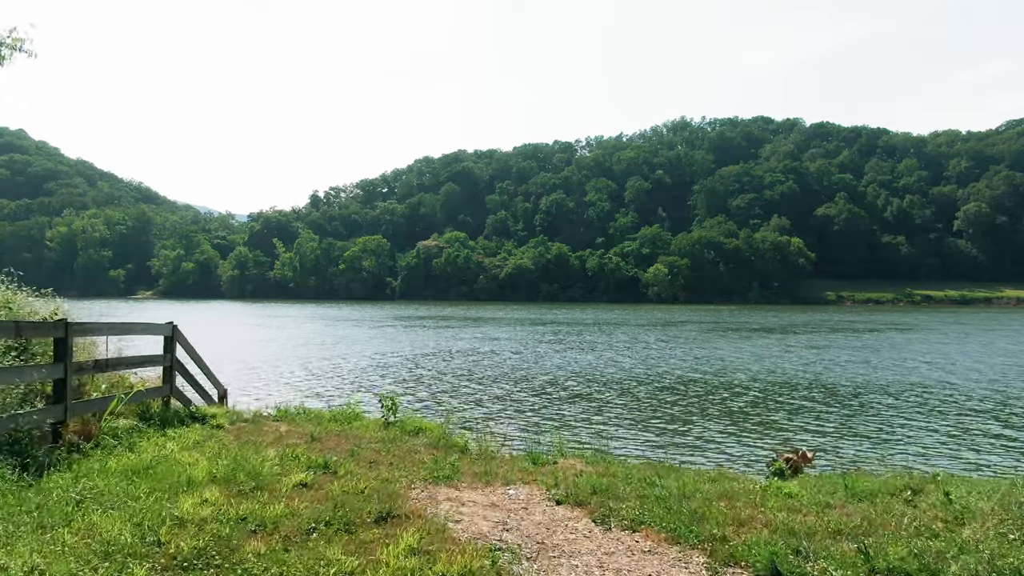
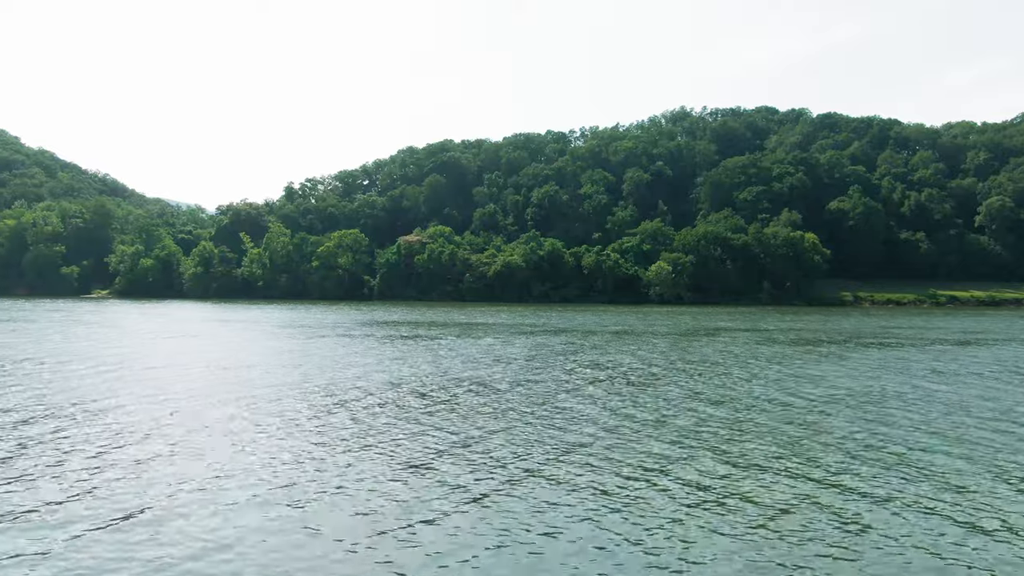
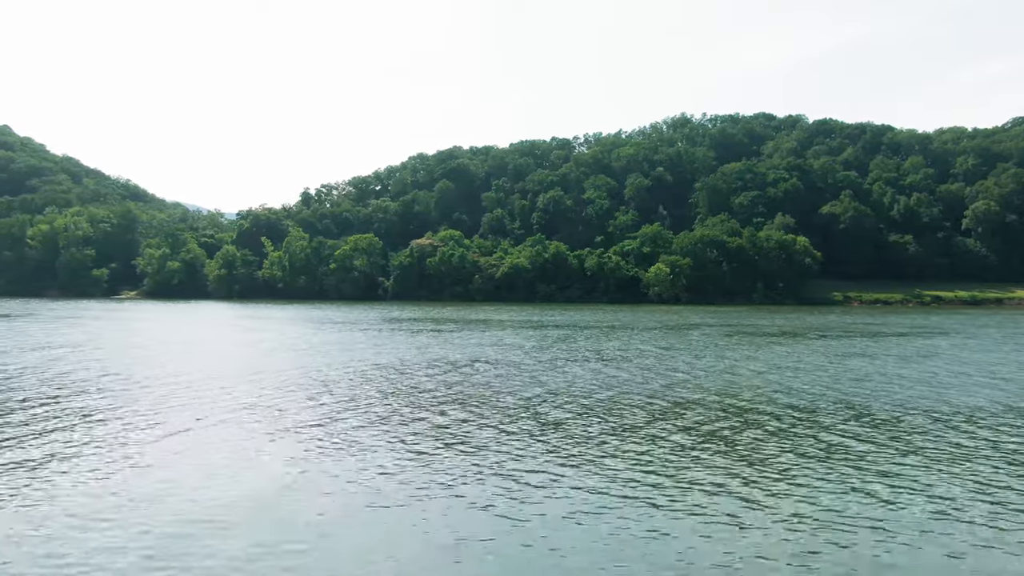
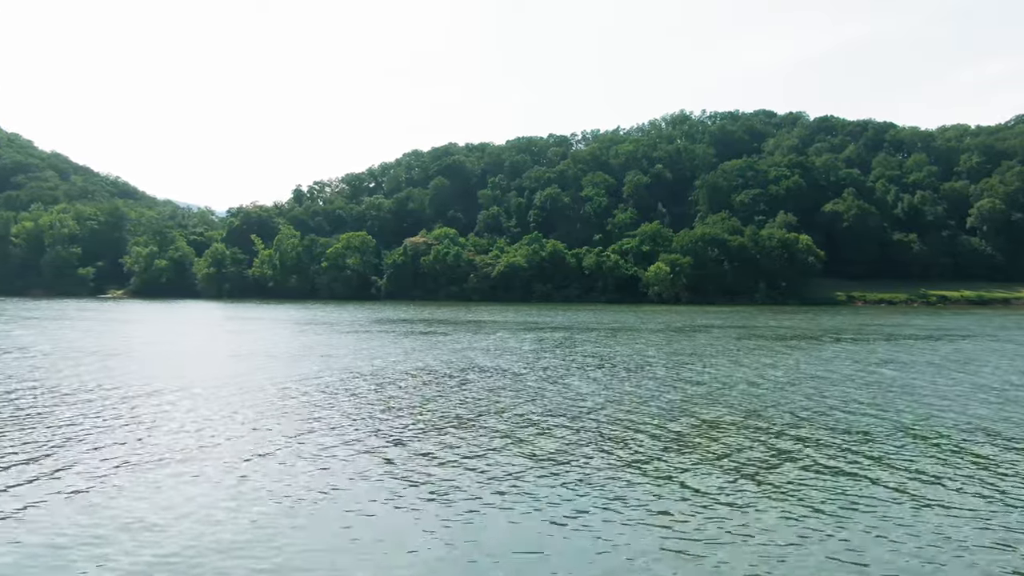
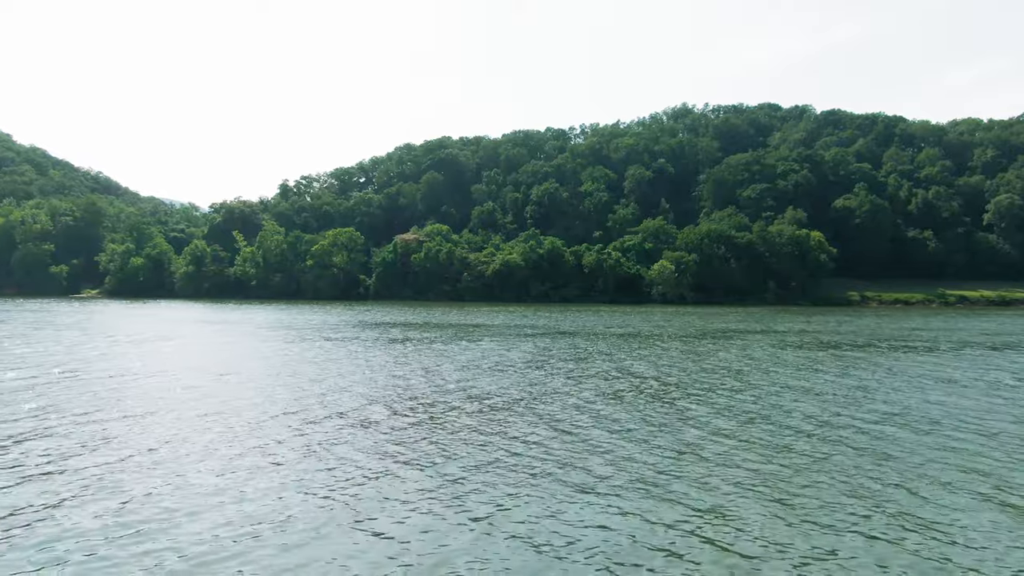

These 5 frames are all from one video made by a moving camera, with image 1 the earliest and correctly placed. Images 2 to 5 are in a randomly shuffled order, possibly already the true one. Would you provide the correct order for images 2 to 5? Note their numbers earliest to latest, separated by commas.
3, 4, 2, 5
